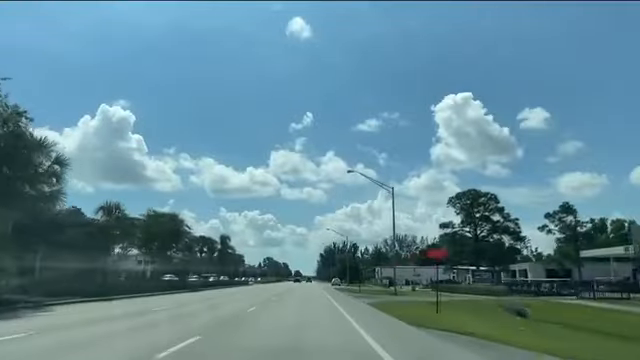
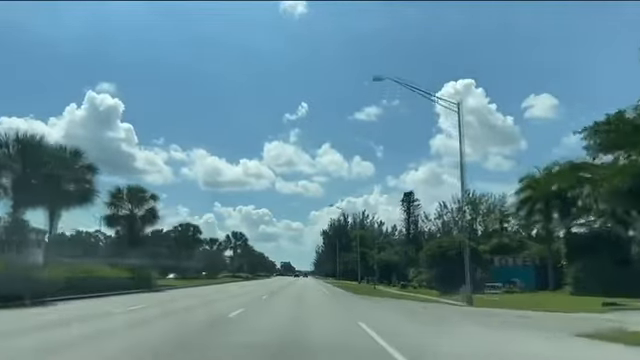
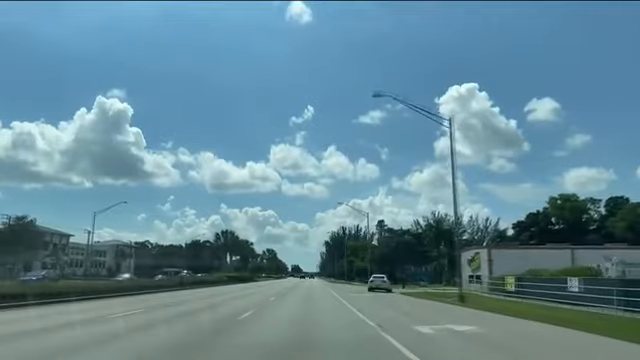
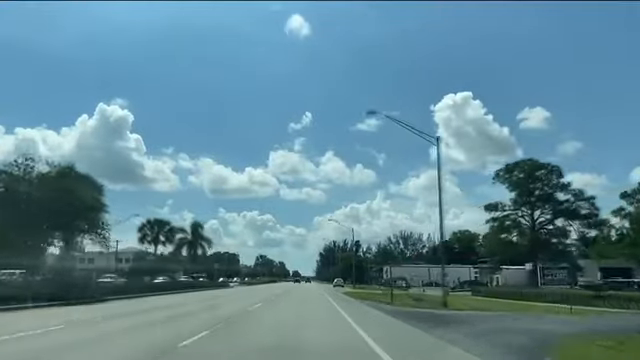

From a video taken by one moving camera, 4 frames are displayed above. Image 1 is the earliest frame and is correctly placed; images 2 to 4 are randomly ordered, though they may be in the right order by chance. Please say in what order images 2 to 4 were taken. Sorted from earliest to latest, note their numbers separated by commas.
4, 3, 2
